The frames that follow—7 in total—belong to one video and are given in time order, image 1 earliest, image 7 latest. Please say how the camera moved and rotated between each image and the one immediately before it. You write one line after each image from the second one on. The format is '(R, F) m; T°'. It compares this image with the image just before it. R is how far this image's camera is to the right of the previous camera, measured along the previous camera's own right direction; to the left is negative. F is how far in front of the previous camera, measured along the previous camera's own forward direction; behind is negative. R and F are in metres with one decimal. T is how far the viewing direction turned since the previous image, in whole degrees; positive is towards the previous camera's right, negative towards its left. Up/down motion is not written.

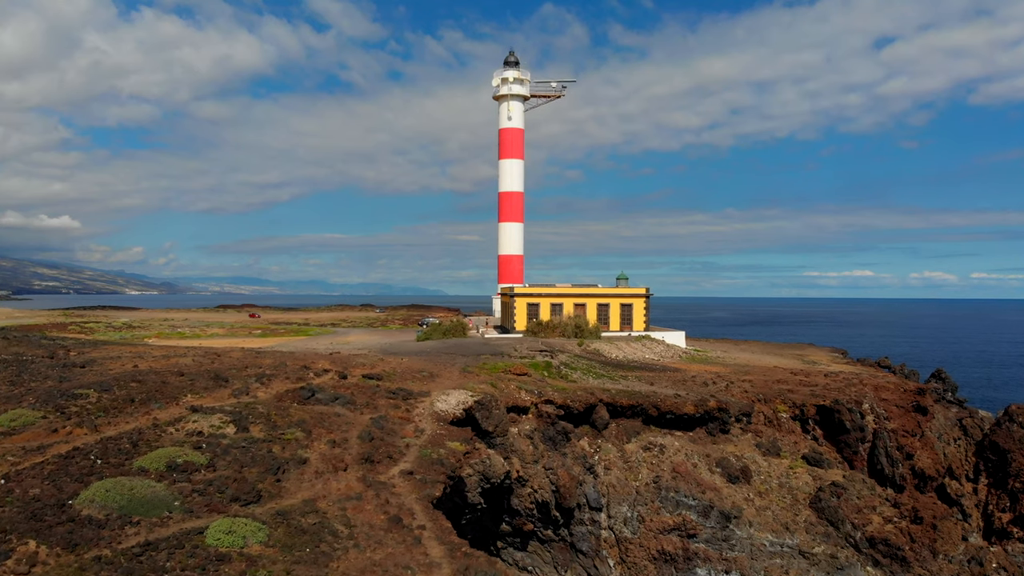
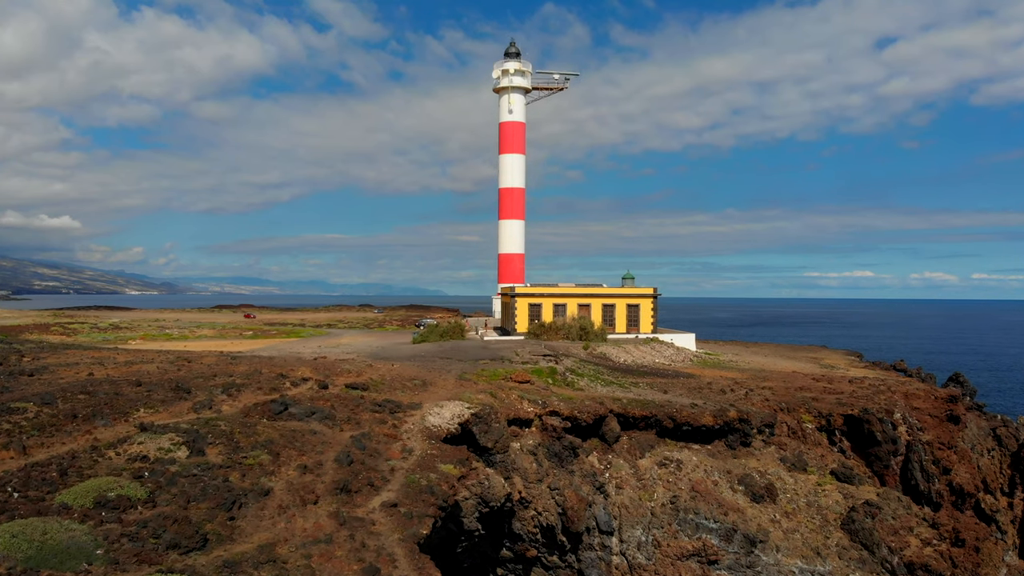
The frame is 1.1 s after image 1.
(0.0, +2.7) m; 0°
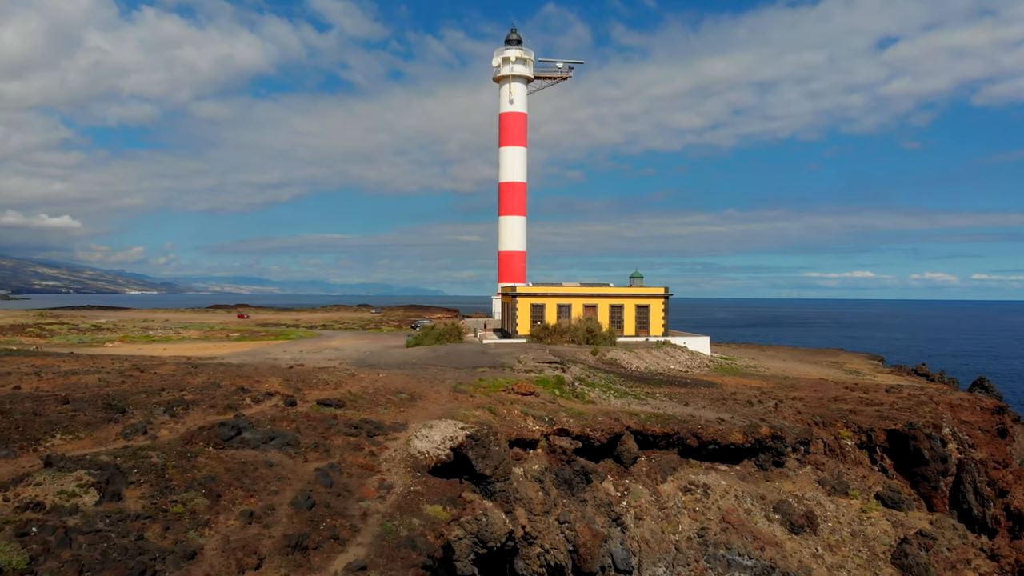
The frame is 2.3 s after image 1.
(-0.1, +3.4) m; 0°
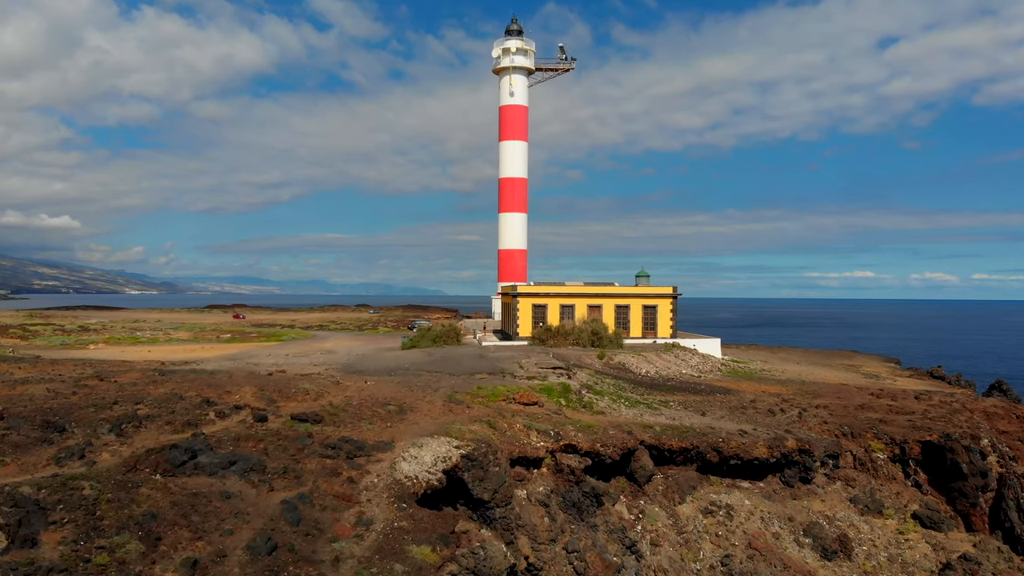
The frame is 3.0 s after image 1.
(0.0, +2.3) m; 0°
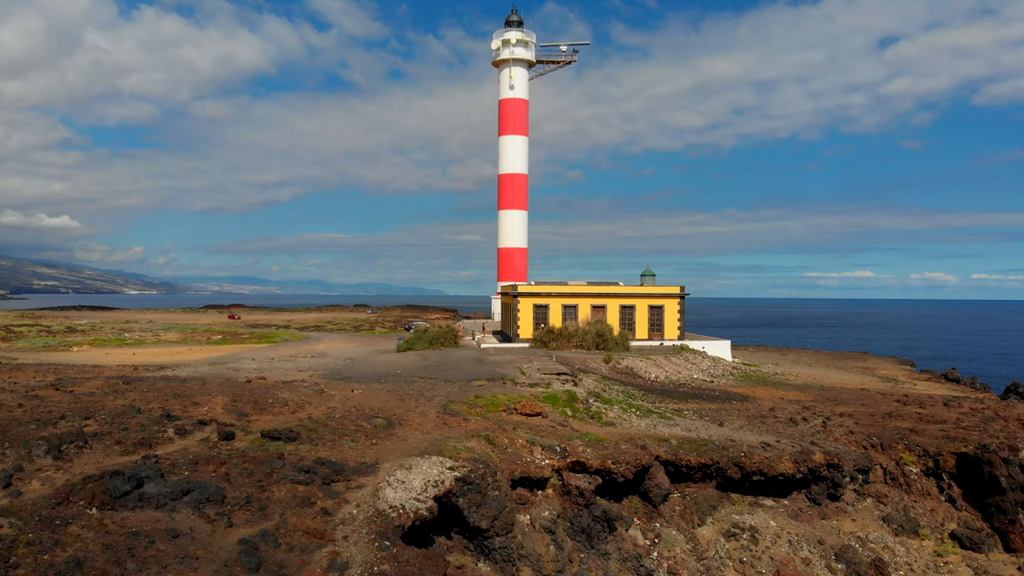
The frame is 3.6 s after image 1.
(0.0, +2.0) m; 0°
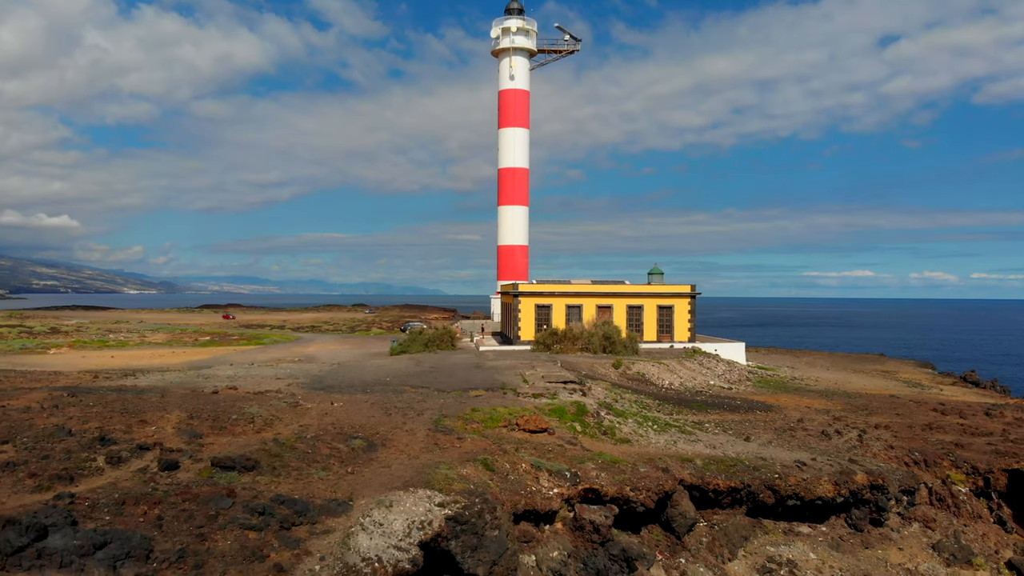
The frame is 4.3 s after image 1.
(0.0, +2.5) m; 0°
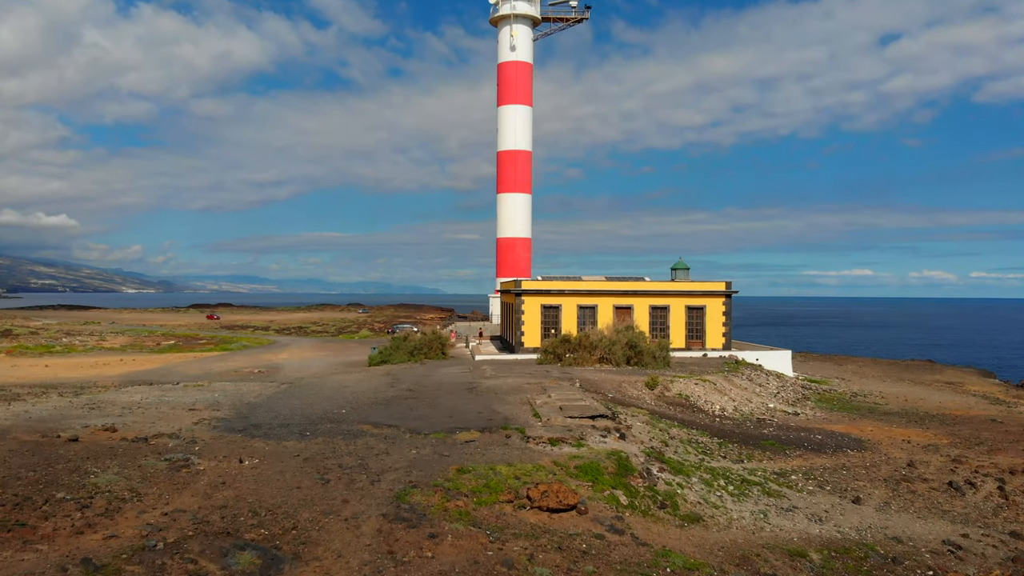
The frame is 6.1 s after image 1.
(-0.1, +6.3) m; 0°
